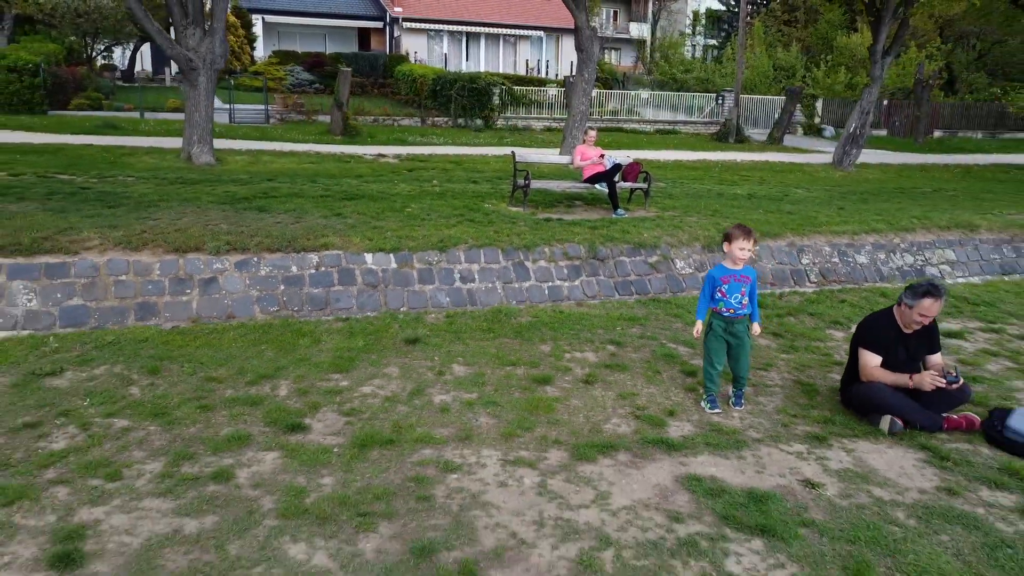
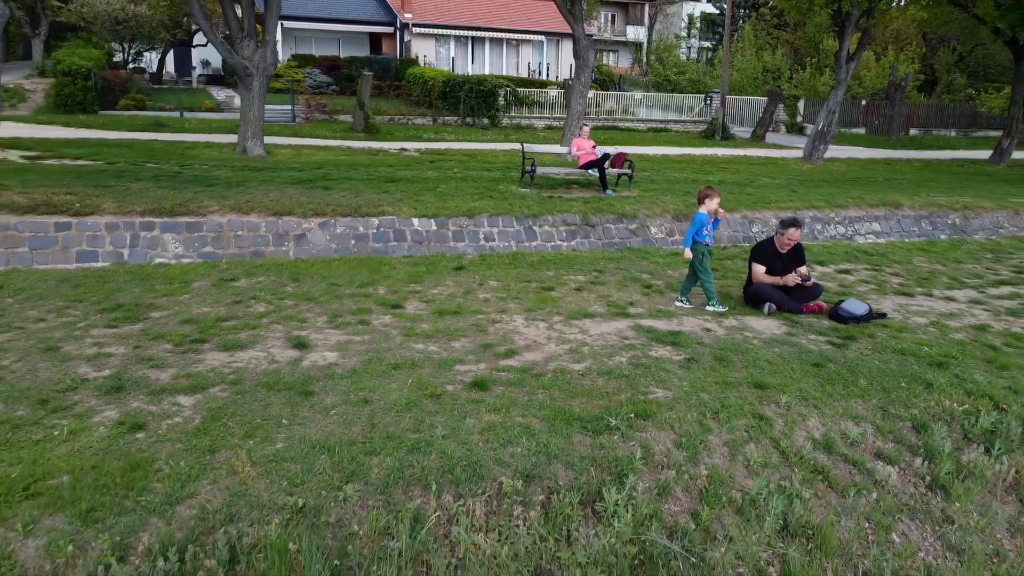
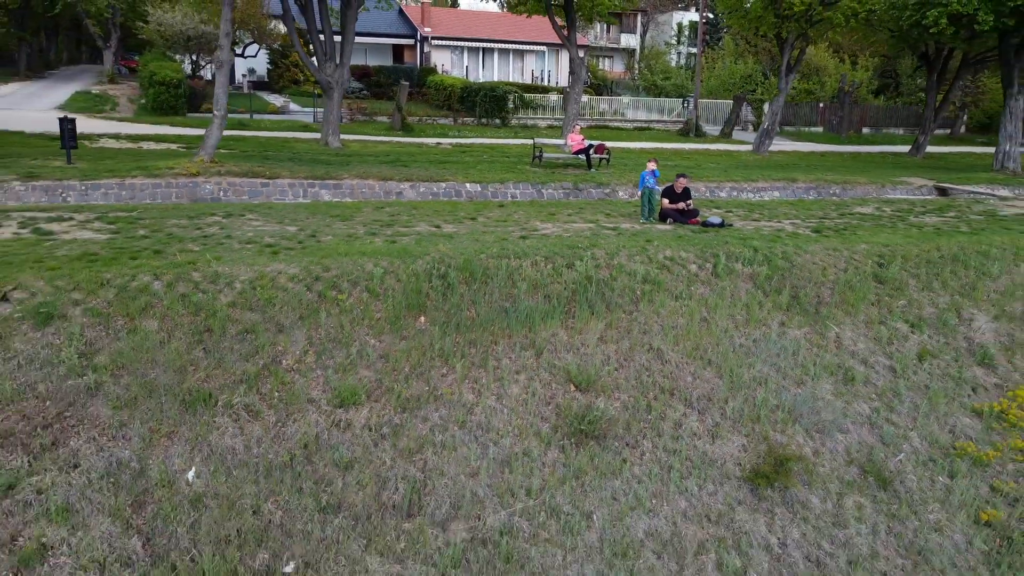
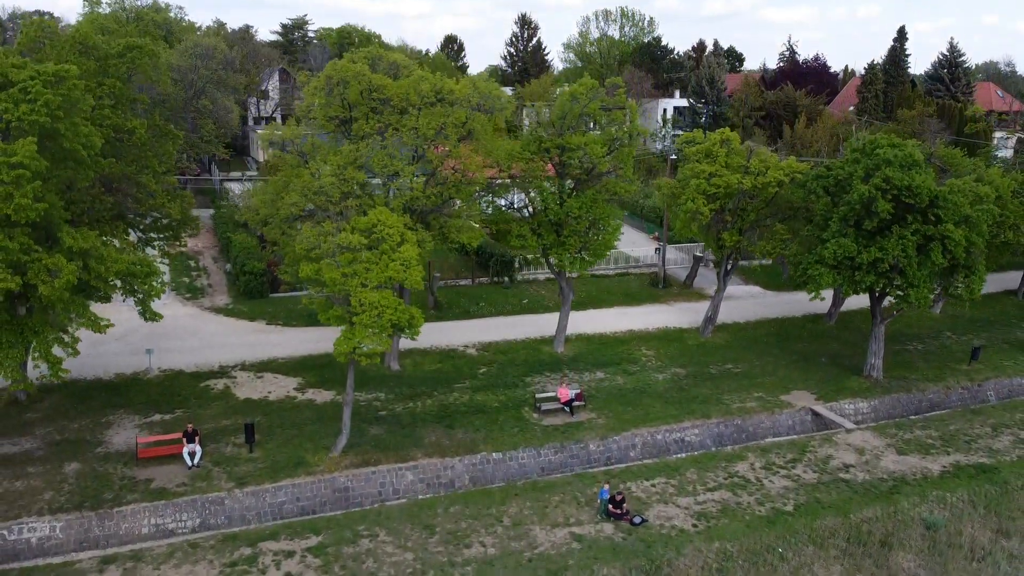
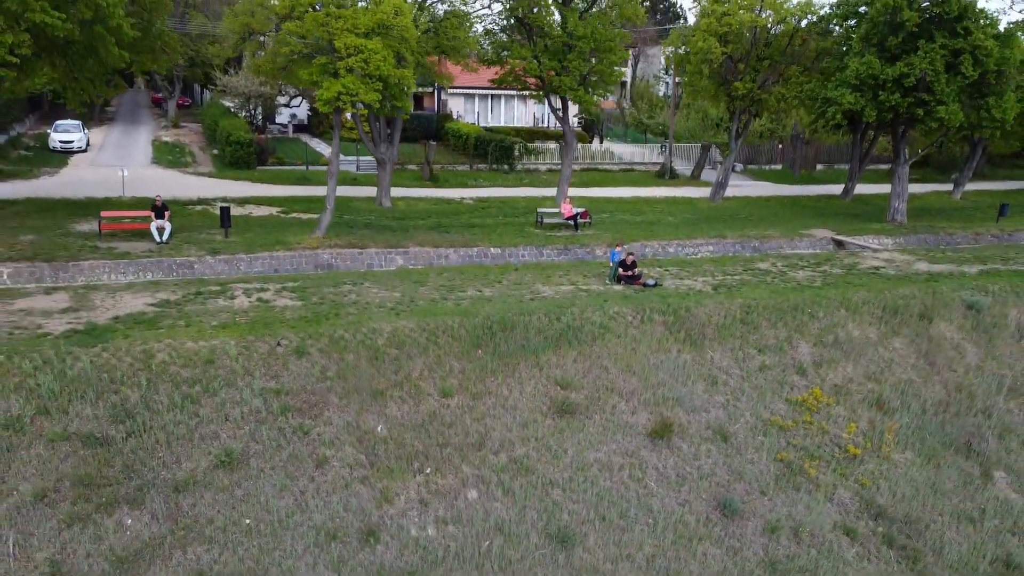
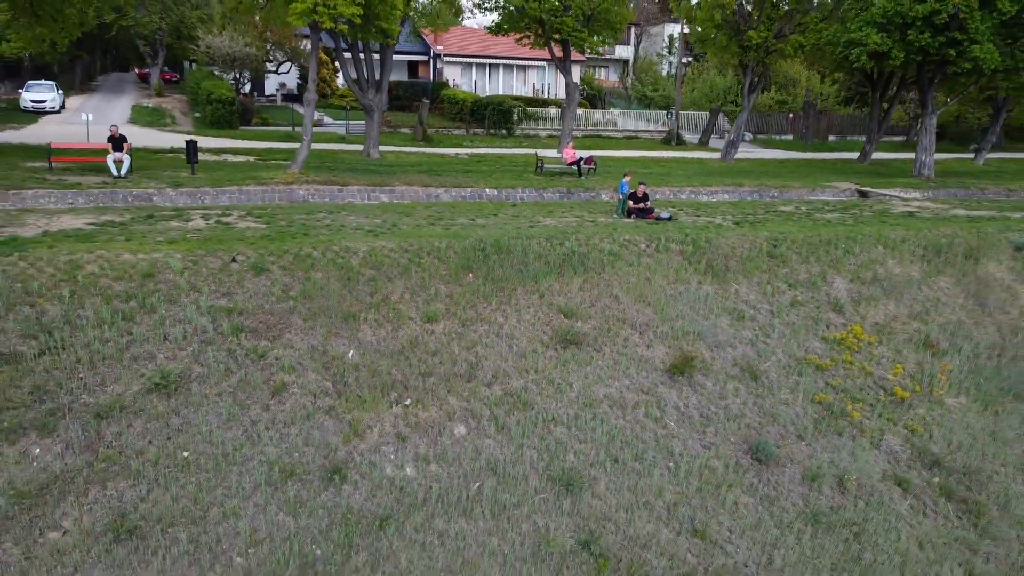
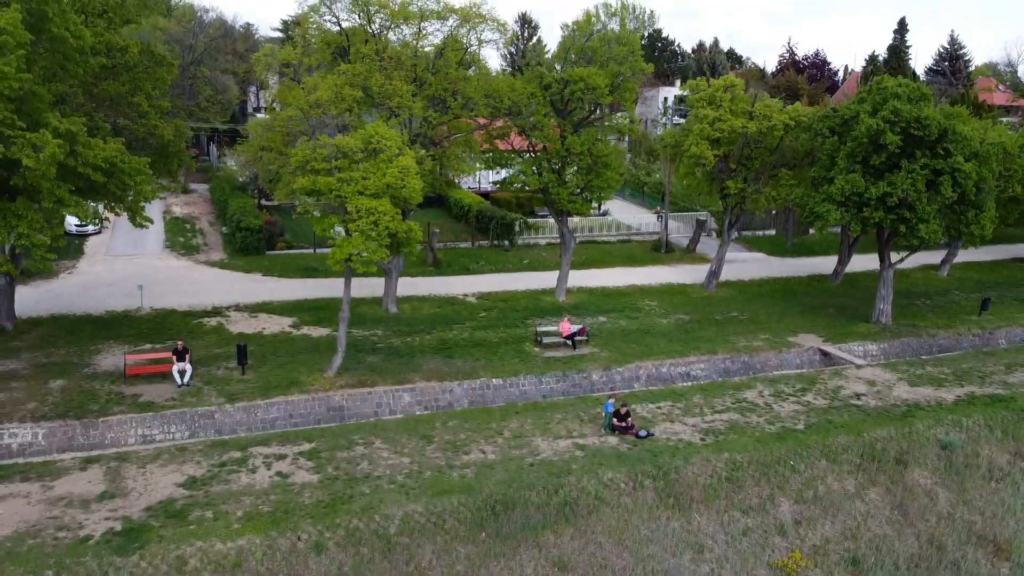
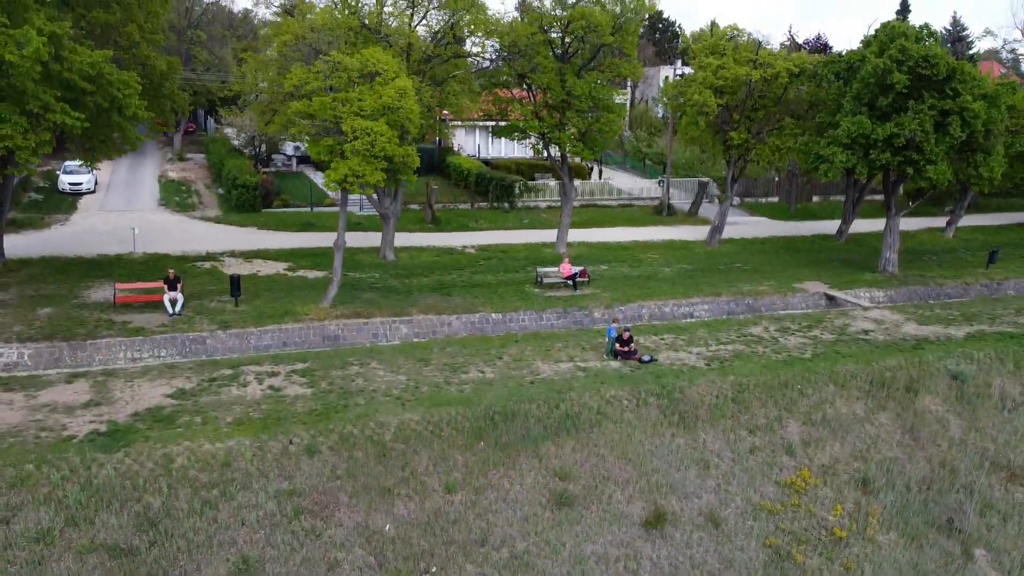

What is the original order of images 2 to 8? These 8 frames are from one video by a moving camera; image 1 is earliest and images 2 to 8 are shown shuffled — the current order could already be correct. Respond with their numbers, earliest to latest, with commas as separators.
2, 3, 6, 5, 8, 7, 4
